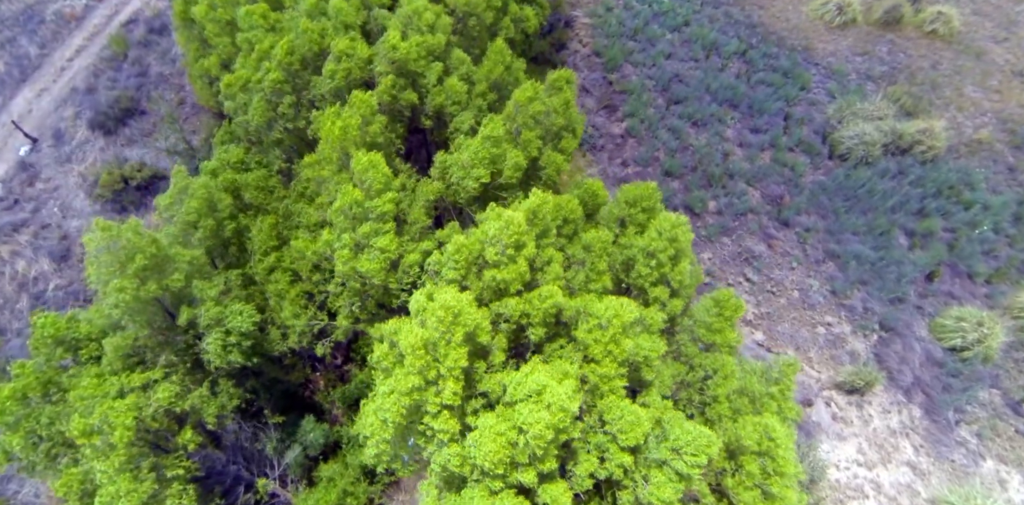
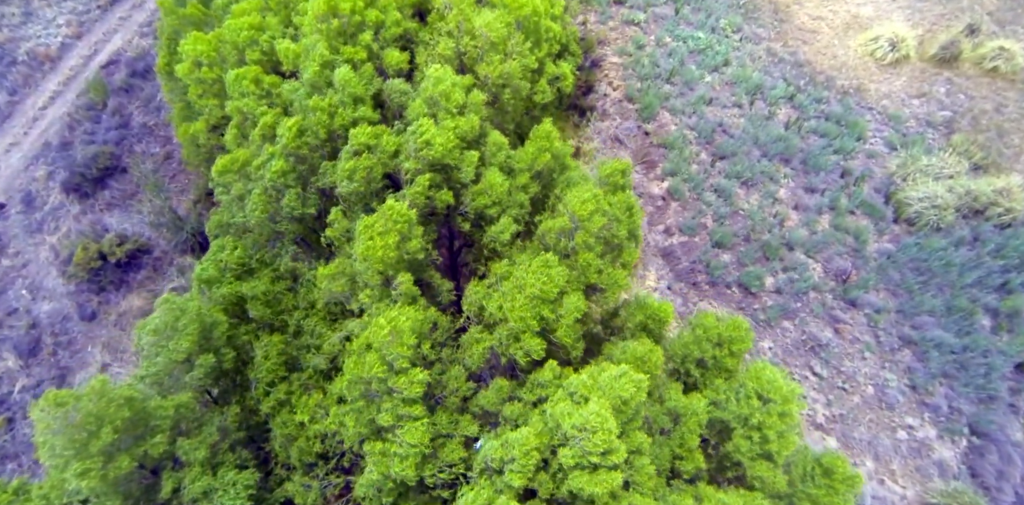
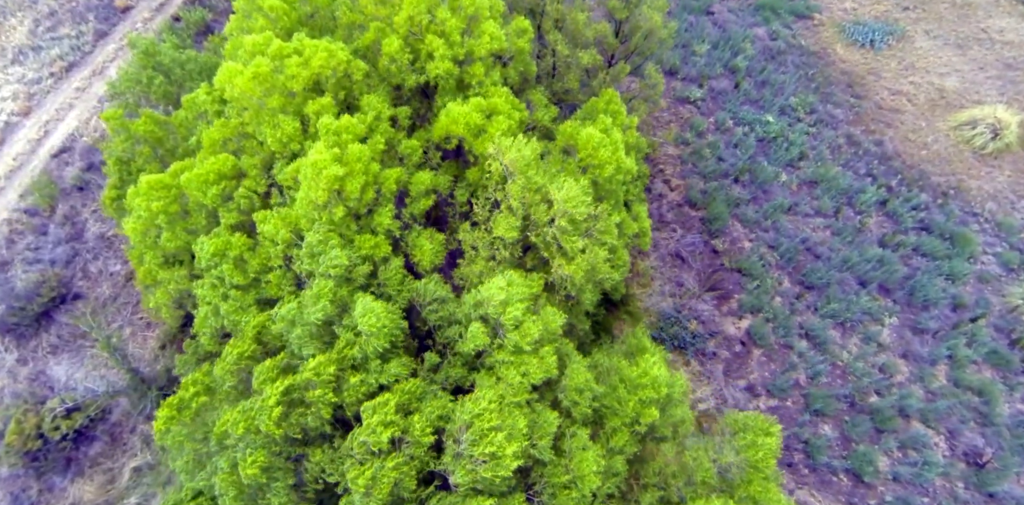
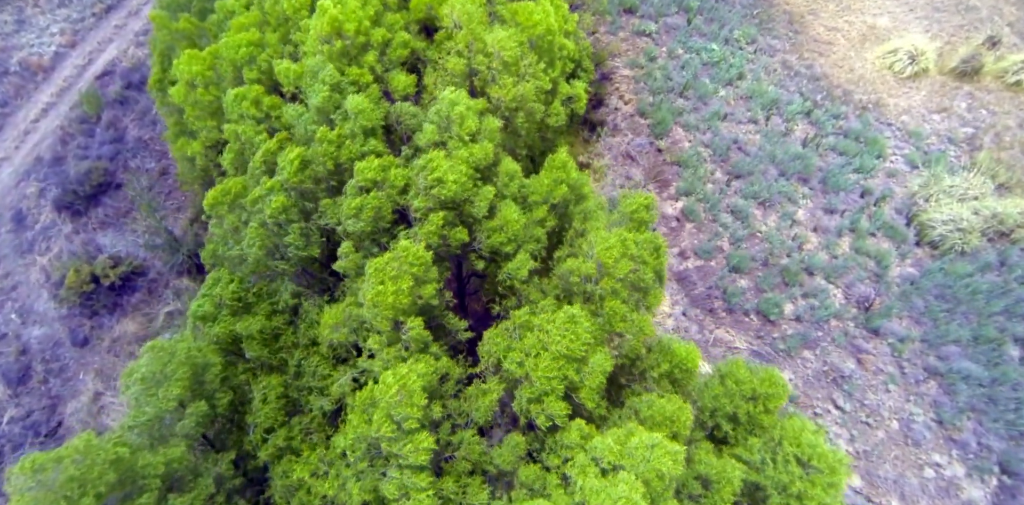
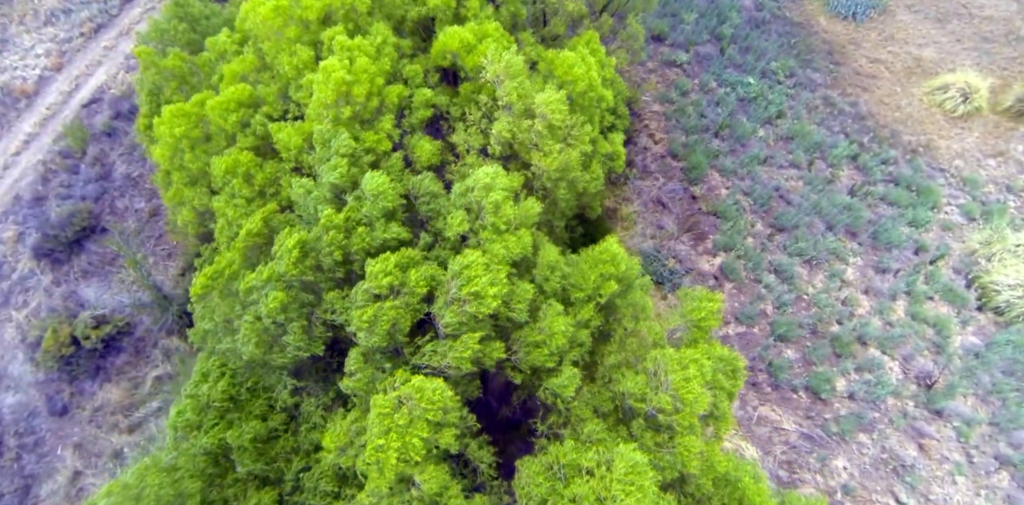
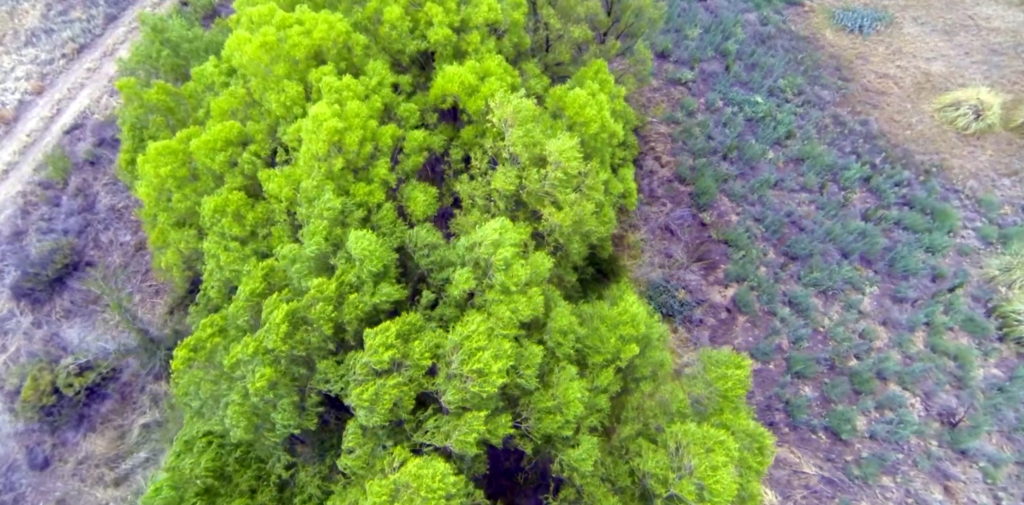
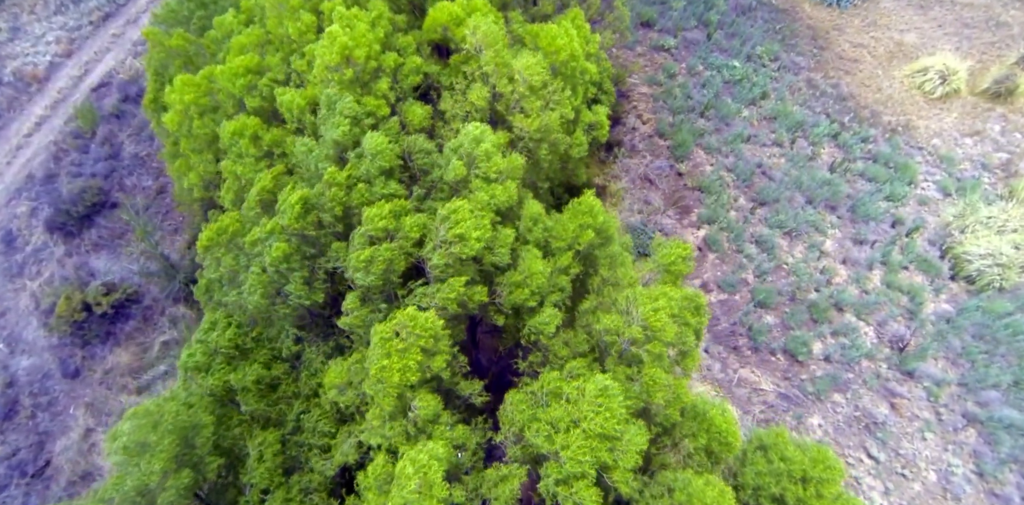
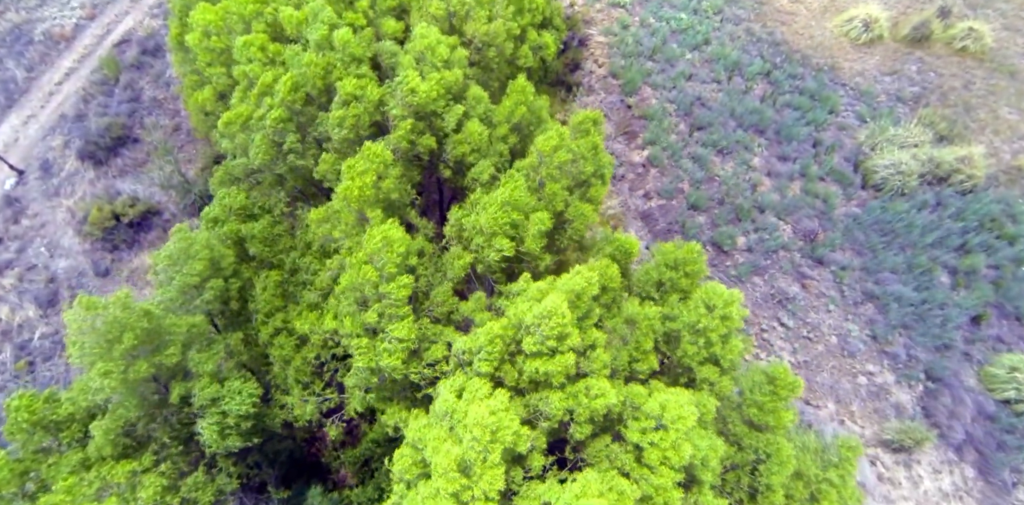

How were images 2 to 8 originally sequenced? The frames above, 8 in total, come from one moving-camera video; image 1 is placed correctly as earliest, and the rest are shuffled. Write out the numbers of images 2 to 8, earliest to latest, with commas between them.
8, 2, 4, 7, 5, 6, 3
